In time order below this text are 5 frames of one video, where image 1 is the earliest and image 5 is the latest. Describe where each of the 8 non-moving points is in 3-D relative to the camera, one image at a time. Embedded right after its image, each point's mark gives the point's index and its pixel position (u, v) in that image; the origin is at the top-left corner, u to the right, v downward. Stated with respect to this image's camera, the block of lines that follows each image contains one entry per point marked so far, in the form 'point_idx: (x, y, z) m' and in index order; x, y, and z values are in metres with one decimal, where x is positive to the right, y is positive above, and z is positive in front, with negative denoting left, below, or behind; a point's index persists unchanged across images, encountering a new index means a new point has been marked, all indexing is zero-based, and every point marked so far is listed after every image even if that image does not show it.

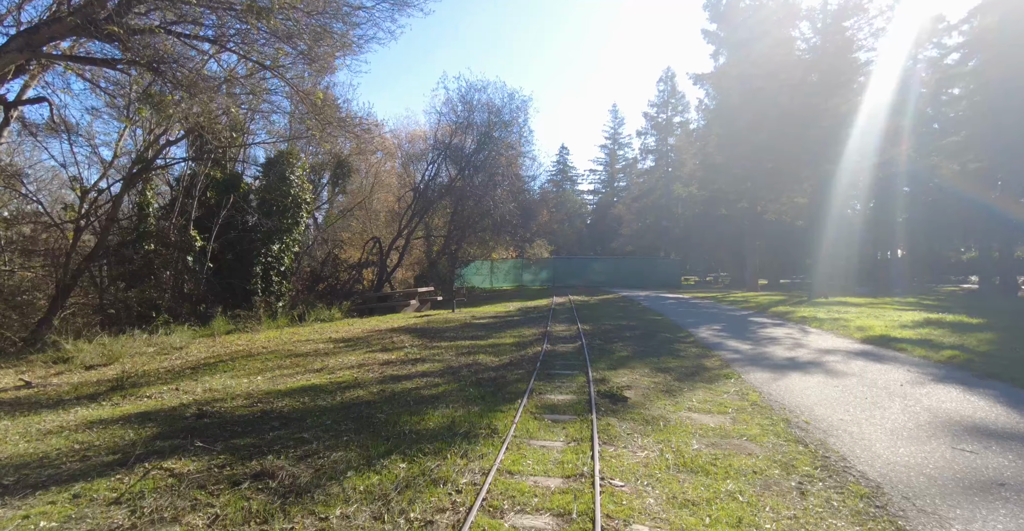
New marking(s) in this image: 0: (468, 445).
0: (-0.4, -1.5, +4.4) m
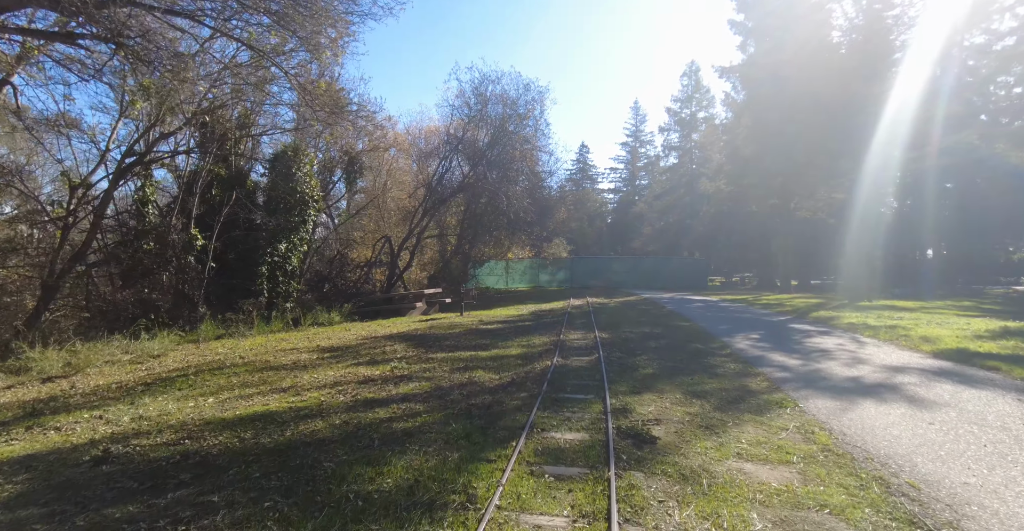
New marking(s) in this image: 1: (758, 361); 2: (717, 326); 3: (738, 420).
0: (-0.5, -1.5, +3.0) m
1: (+4.0, -1.5, +8.6) m
2: (+5.3, -1.6, +13.6) m
3: (+2.3, -1.6, +5.5) m
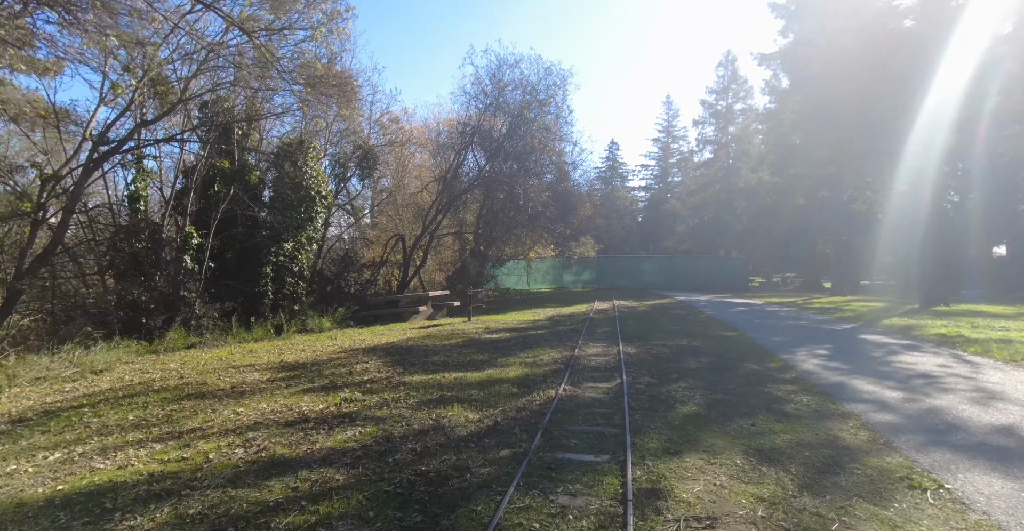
0: (-0.9, -1.5, +1.0) m
1: (+3.9, -1.5, +6.3) m
2: (+5.5, -1.5, +11.2) m
3: (+2.1, -1.5, +3.3) m
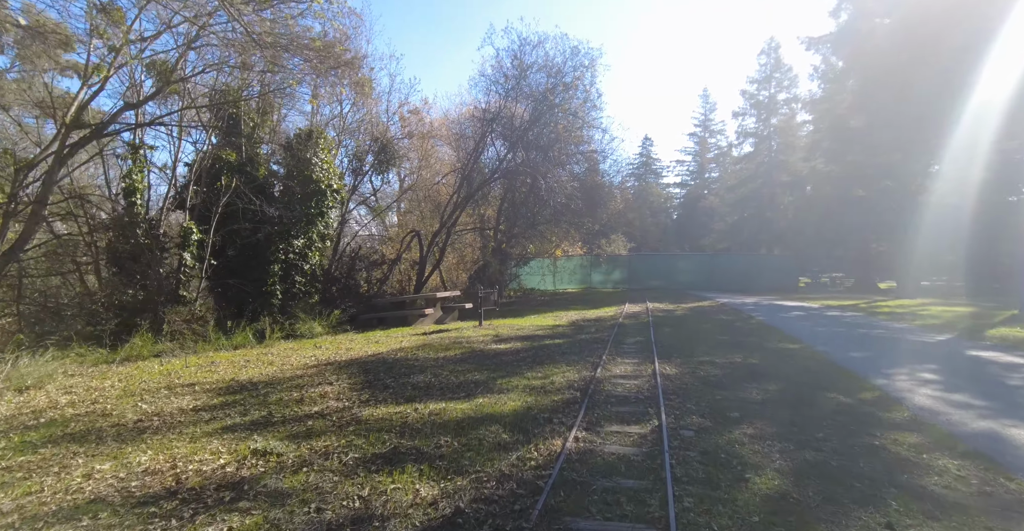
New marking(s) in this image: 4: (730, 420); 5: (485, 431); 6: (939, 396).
0: (-1.3, -1.4, -0.9) m
1: (+3.8, -1.4, +4.1) m
2: (+5.7, -1.5, +8.9) m
3: (+1.8, -1.5, +1.2) m
4: (+2.1, -1.5, +5.1) m
5: (-0.2, -1.5, +4.8) m
6: (+4.8, -1.4, +5.8) m
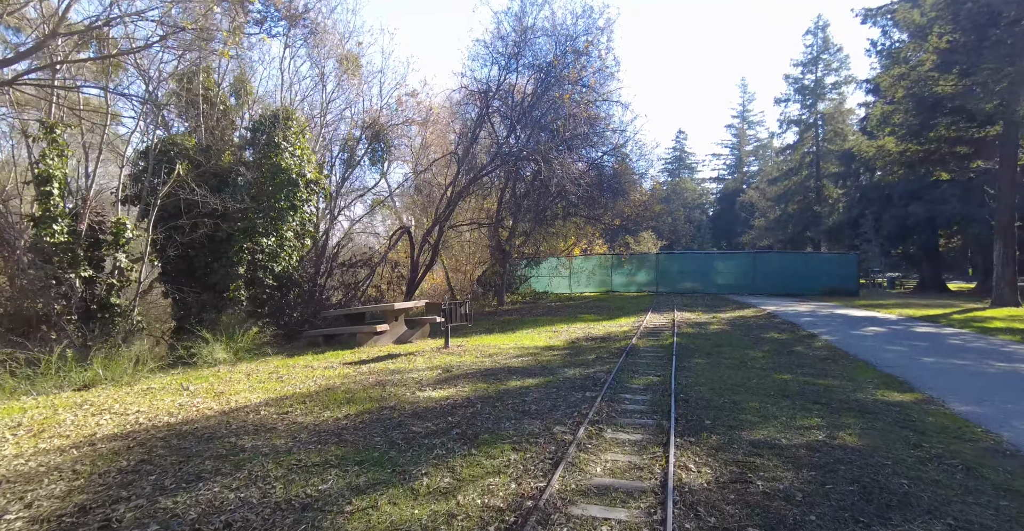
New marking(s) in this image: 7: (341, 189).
0: (-2.7, -1.5, -4.2) m
1: (+2.7, -1.5, +0.4) m
2: (+4.9, -1.5, +5.2) m
3: (+0.6, -1.6, -2.3) m
4: (+1.1, -1.5, +1.5) m
5: (-1.2, -1.5, +1.3) m
6: (+3.8, -1.5, +2.1) m
7: (-6.6, +2.8, +18.9) m
